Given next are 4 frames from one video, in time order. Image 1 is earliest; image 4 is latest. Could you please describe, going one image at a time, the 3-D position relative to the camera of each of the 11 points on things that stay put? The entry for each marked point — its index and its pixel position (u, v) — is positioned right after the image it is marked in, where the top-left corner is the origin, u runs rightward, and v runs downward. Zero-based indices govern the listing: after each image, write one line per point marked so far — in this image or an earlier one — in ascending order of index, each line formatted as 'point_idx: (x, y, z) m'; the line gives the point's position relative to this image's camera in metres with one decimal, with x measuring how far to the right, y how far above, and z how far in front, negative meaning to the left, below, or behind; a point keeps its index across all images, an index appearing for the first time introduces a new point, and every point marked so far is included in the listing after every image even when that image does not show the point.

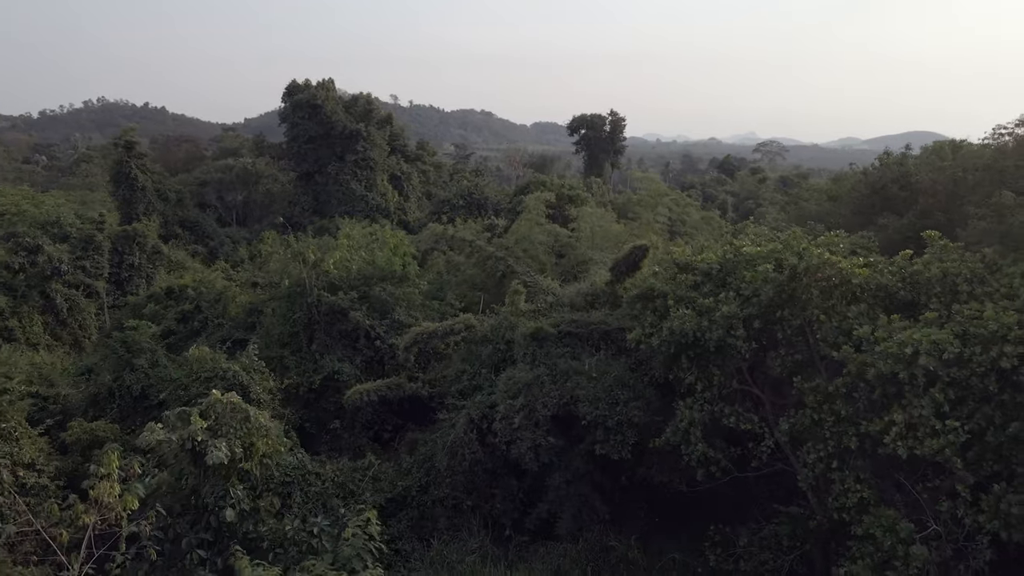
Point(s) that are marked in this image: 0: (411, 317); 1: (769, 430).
0: (-1.5, -0.4, +8.9) m
1: (+2.5, -1.4, +5.9) m
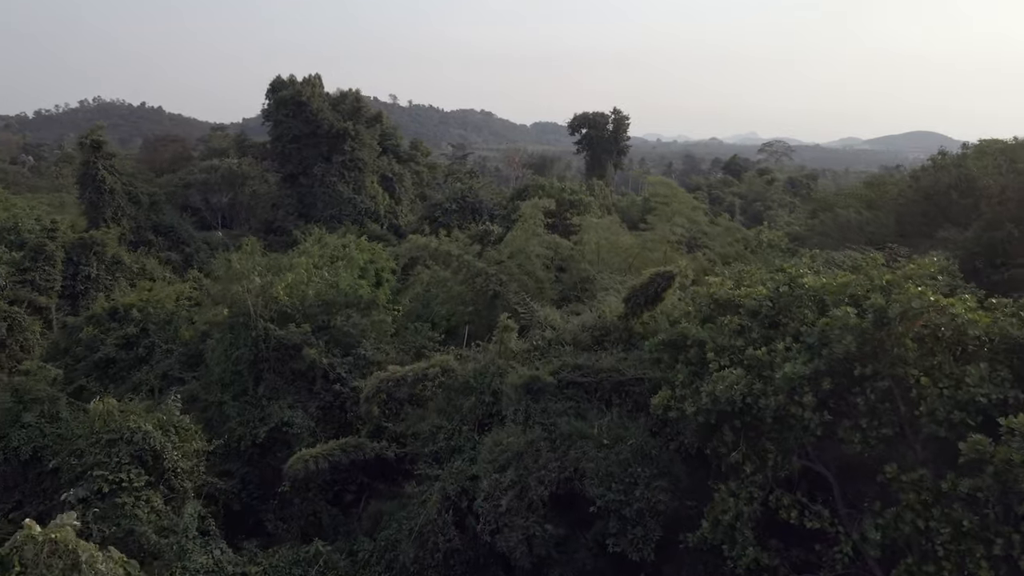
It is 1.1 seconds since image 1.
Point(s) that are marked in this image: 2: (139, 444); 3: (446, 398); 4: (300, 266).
0: (-1.6, -0.8, +7.4) m
1: (+2.4, -1.8, +4.3) m
2: (-3.5, -1.5, +5.6) m
3: (-0.7, -1.2, +6.3) m
4: (-3.0, +0.3, +8.3) m
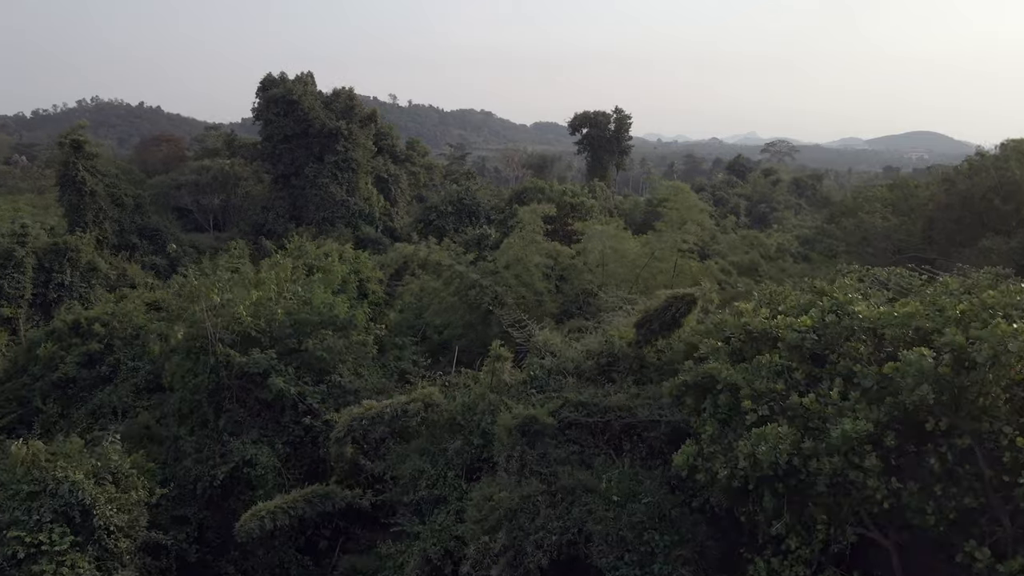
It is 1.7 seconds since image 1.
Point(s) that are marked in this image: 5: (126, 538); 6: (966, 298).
0: (-1.7, -1.0, +6.5) m
1: (+2.4, -2.0, +3.5) m
2: (-3.6, -1.7, +4.7) m
3: (-0.8, -1.4, +5.5) m
4: (-3.0, +0.1, +7.5) m
5: (-3.2, -2.1, +4.9) m
6: (+3.0, -0.1, +4.0) m
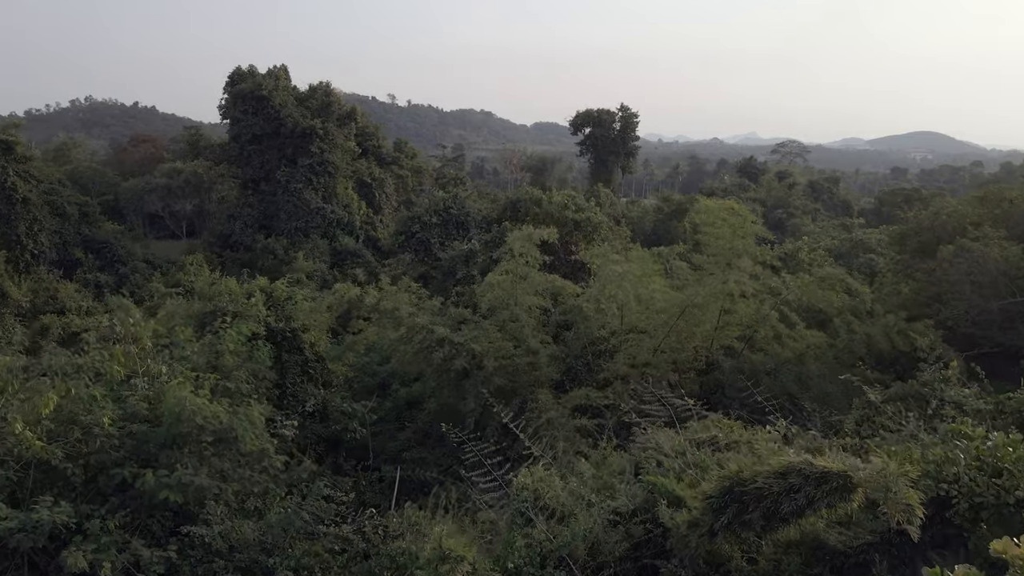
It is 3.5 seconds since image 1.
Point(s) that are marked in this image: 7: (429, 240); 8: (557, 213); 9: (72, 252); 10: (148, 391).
0: (-1.9, -1.6, +4.0) m
1: (+2.2, -2.6, +1.0) m
2: (-3.7, -2.3, +2.2) m
3: (-1.0, -2.0, +3.0) m
4: (-3.2, -0.5, +5.0) m
5: (-3.4, -2.7, +2.4) m
6: (+2.8, -0.7, +1.4) m
7: (-2.5, +1.5, +18.2) m
8: (+0.9, +1.5, +11.7) m
9: (-13.6, +1.1, +18.3) m
10: (-2.8, -0.8, +4.7) m
